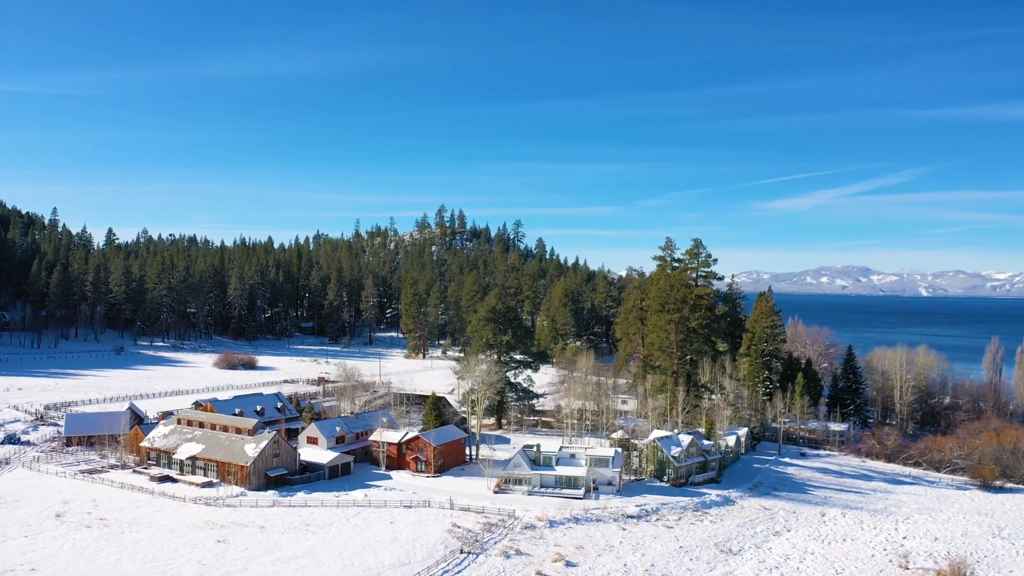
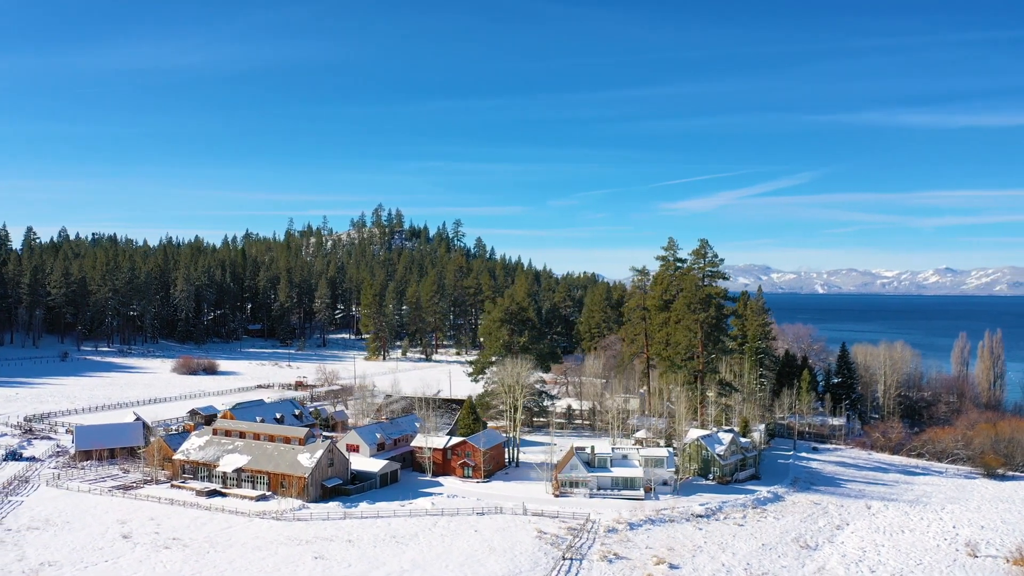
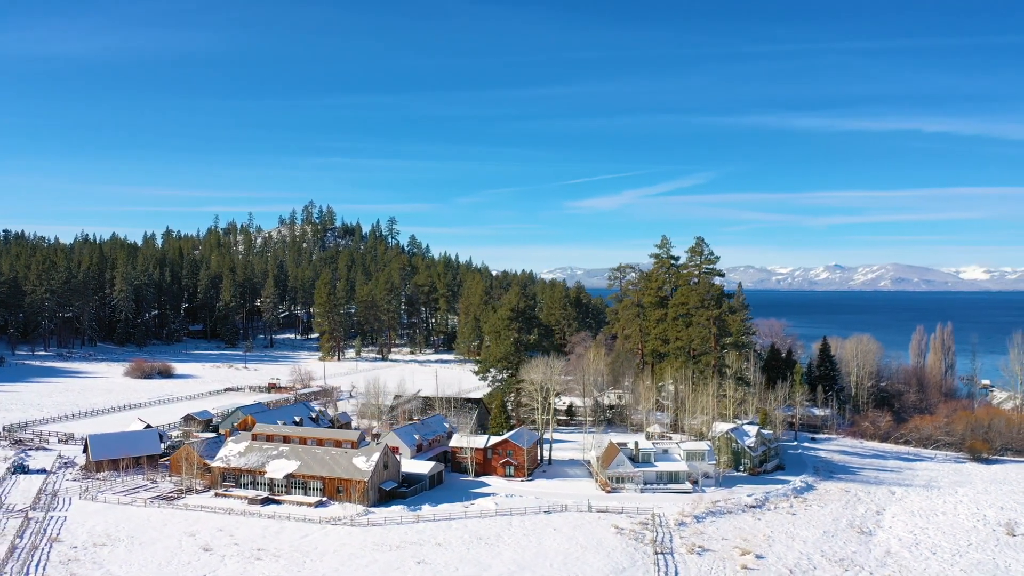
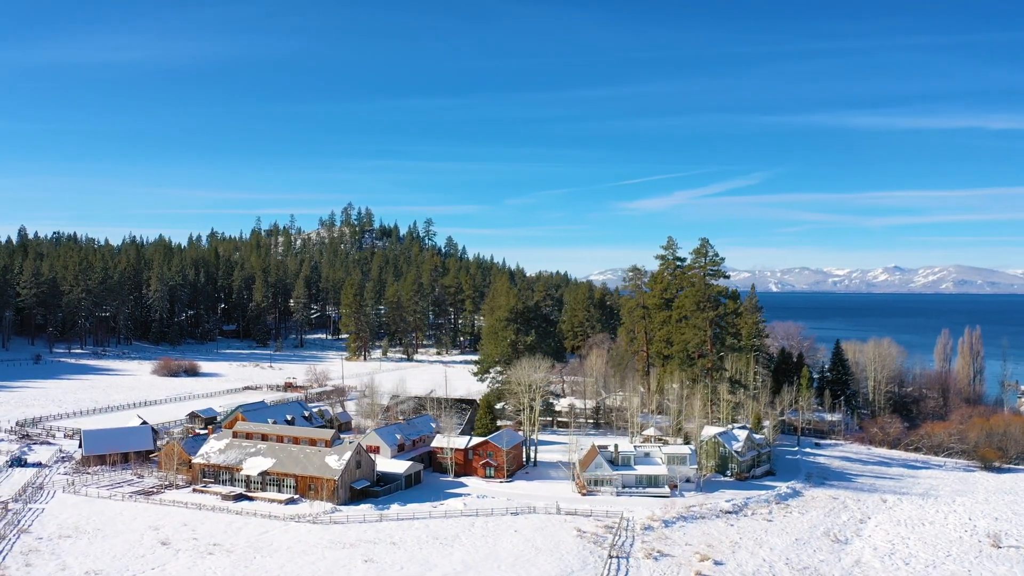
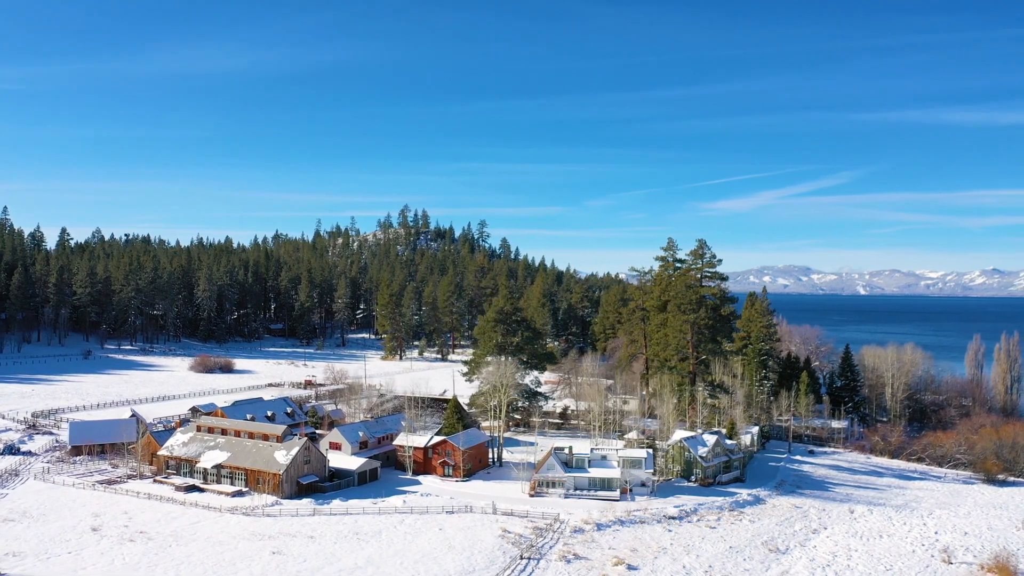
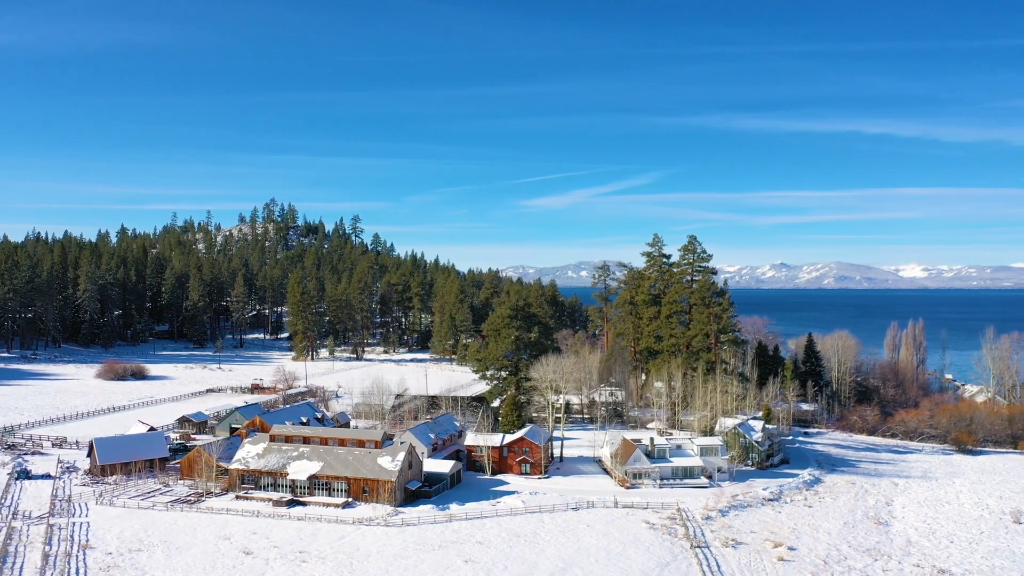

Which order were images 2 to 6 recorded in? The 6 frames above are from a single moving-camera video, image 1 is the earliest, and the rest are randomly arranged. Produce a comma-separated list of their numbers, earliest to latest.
5, 2, 4, 3, 6
